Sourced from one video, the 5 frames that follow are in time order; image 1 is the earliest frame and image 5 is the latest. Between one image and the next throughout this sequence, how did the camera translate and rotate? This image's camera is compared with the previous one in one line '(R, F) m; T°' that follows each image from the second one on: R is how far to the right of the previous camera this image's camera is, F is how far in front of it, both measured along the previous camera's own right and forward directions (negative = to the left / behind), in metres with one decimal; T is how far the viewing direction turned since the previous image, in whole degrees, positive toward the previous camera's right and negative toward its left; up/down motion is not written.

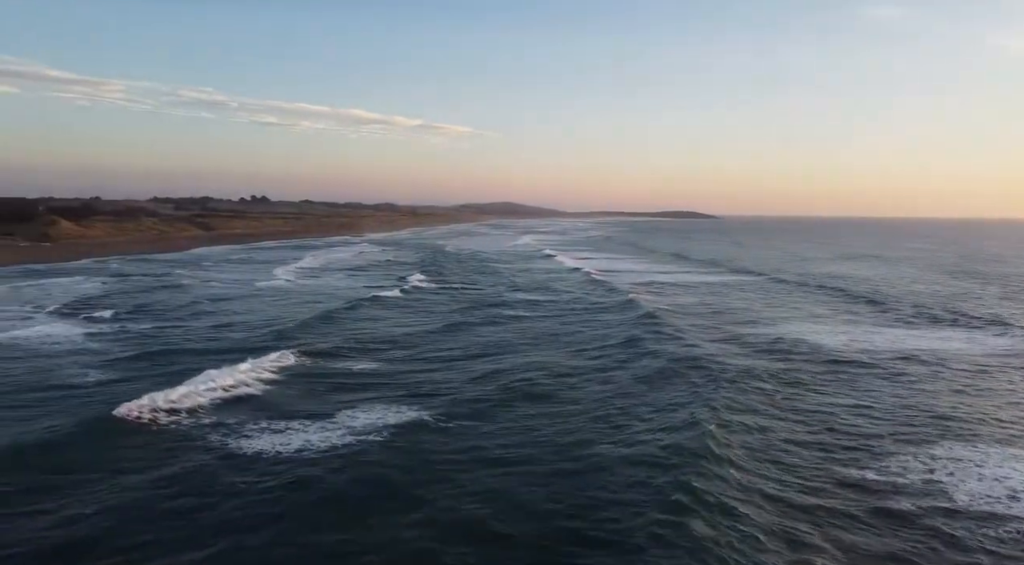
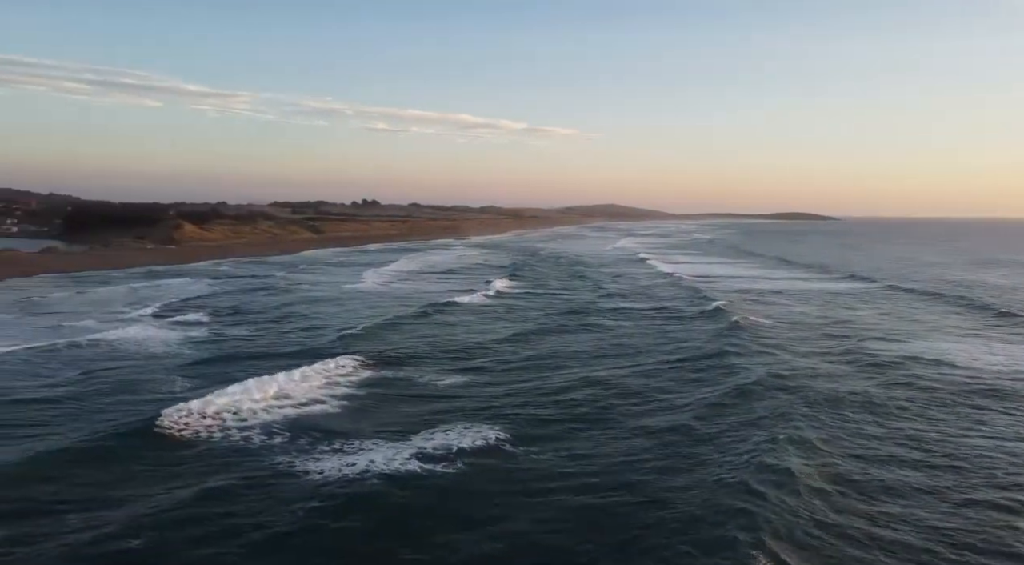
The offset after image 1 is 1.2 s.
(+0.3, +0.9) m; -8°
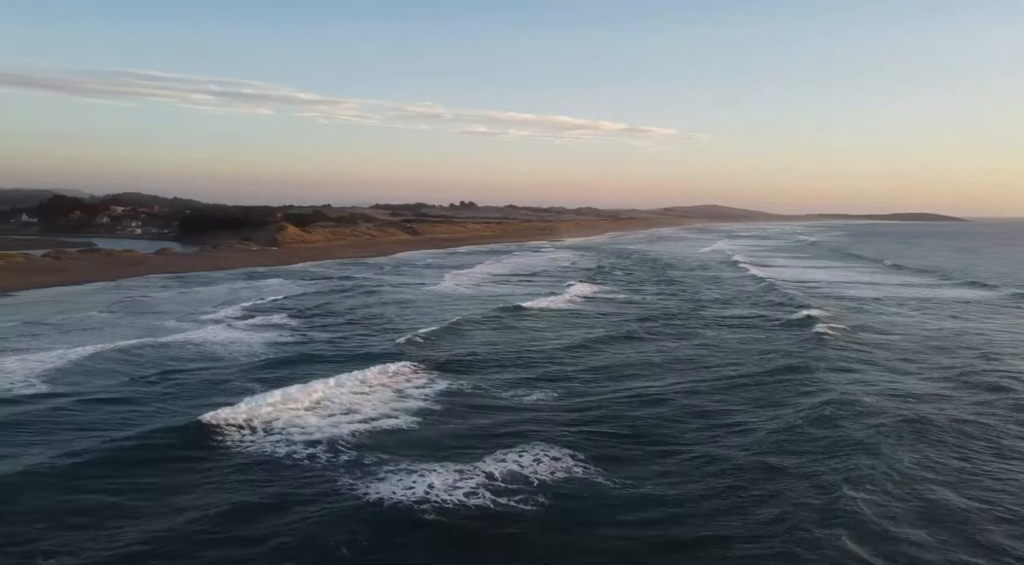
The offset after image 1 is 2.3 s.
(+0.3, +0.8) m; -7°
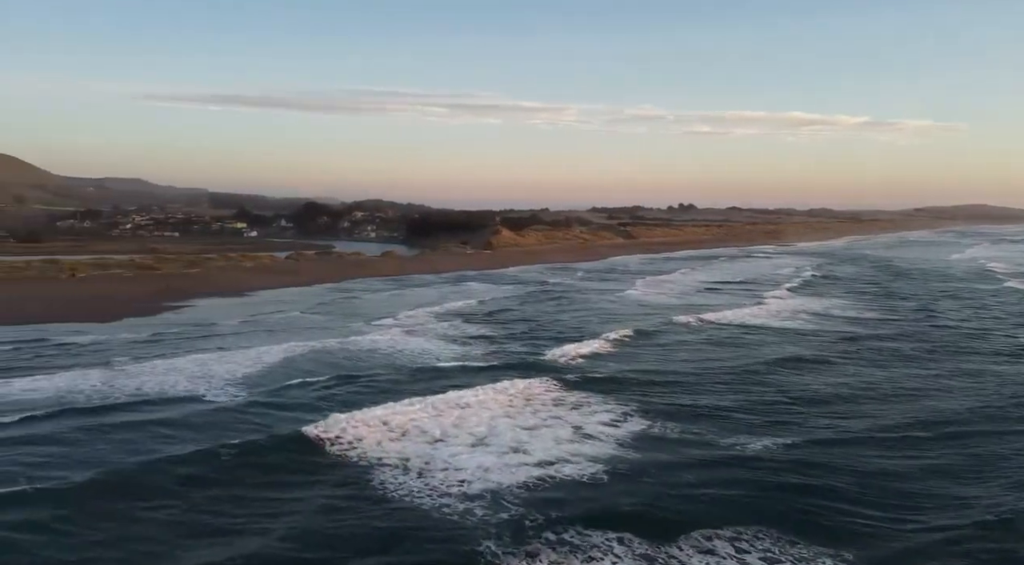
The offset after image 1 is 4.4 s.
(+0.4, +1.8) m; -17°
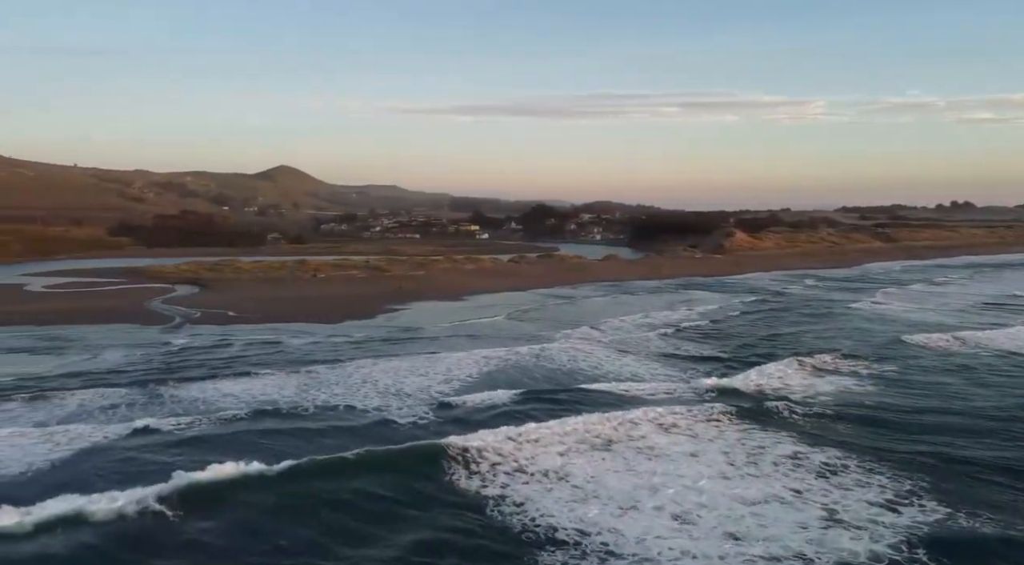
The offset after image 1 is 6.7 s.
(+0.1, +2.1) m; -17°
